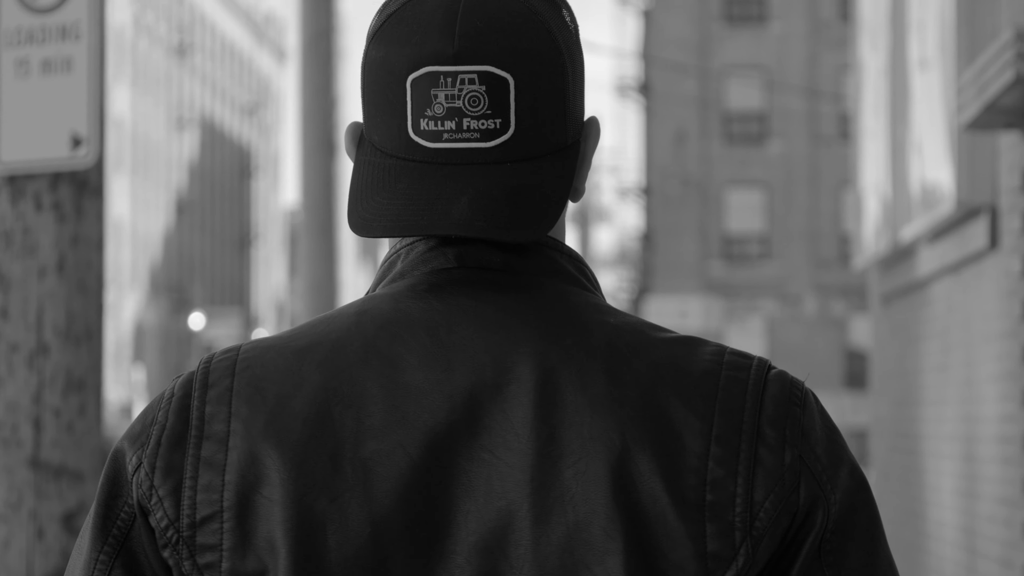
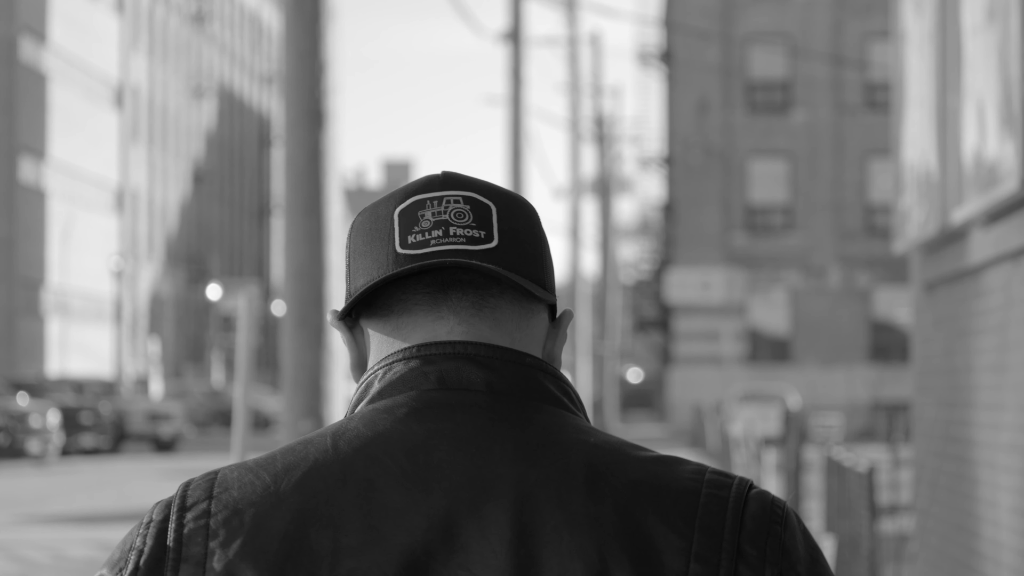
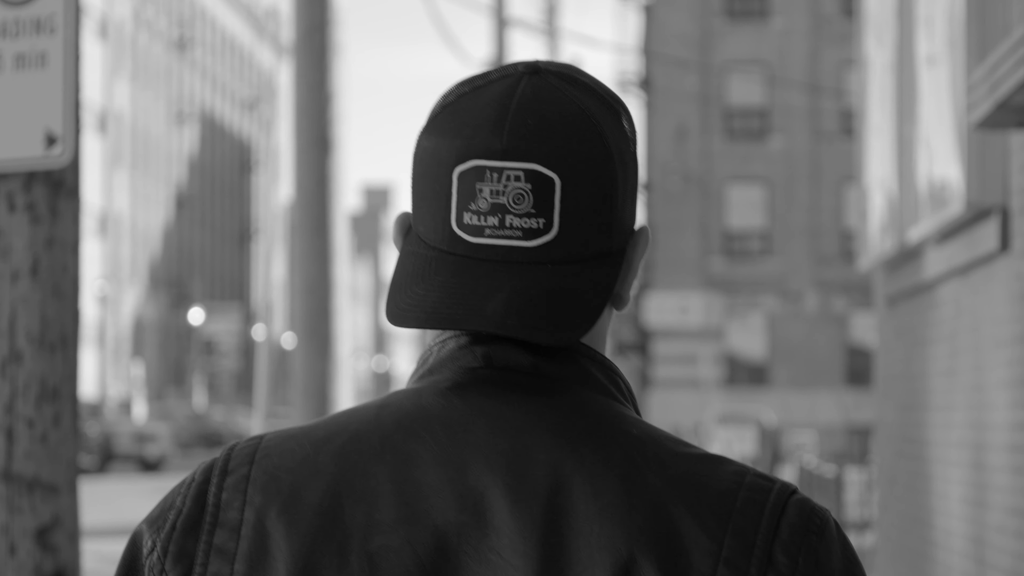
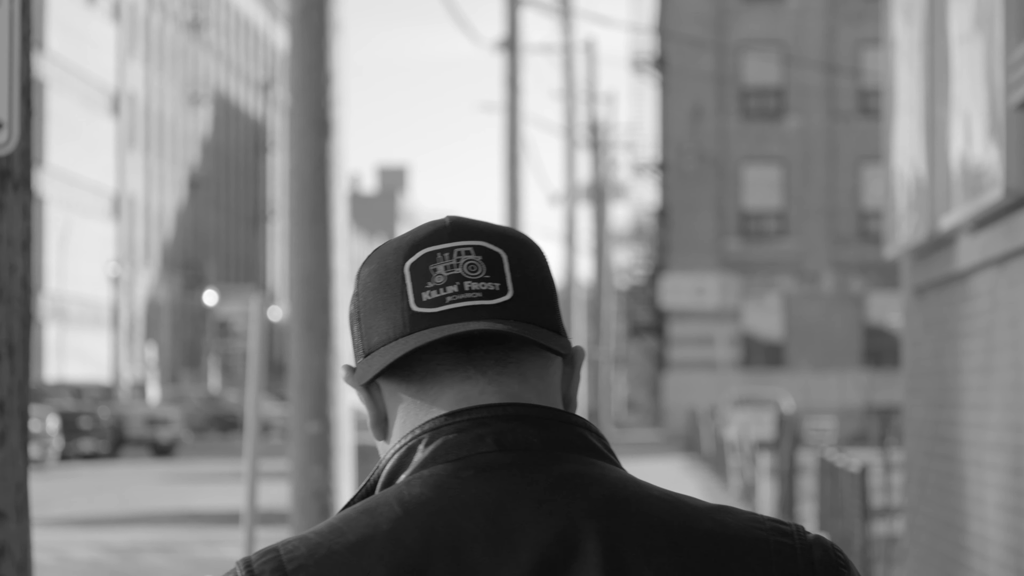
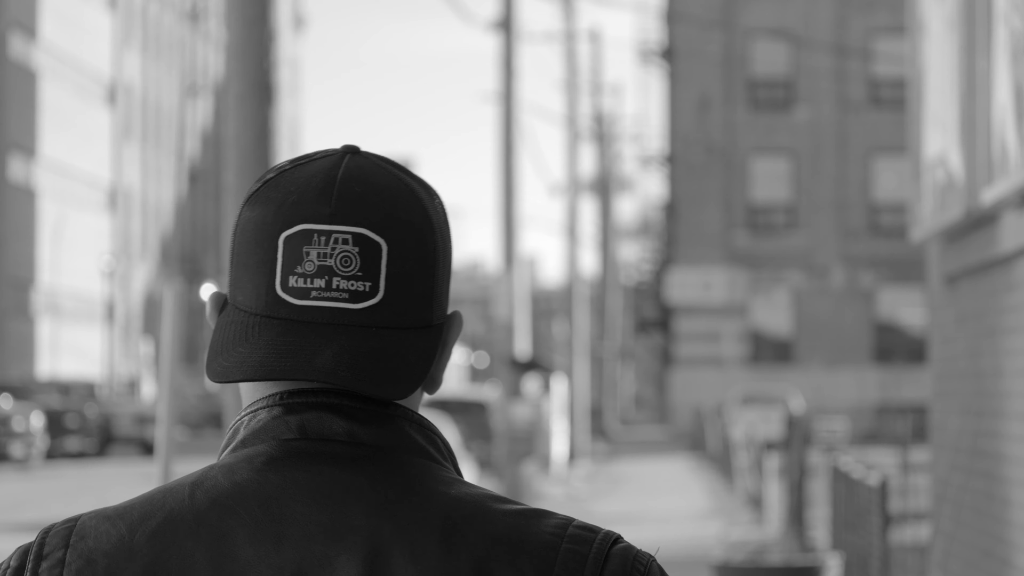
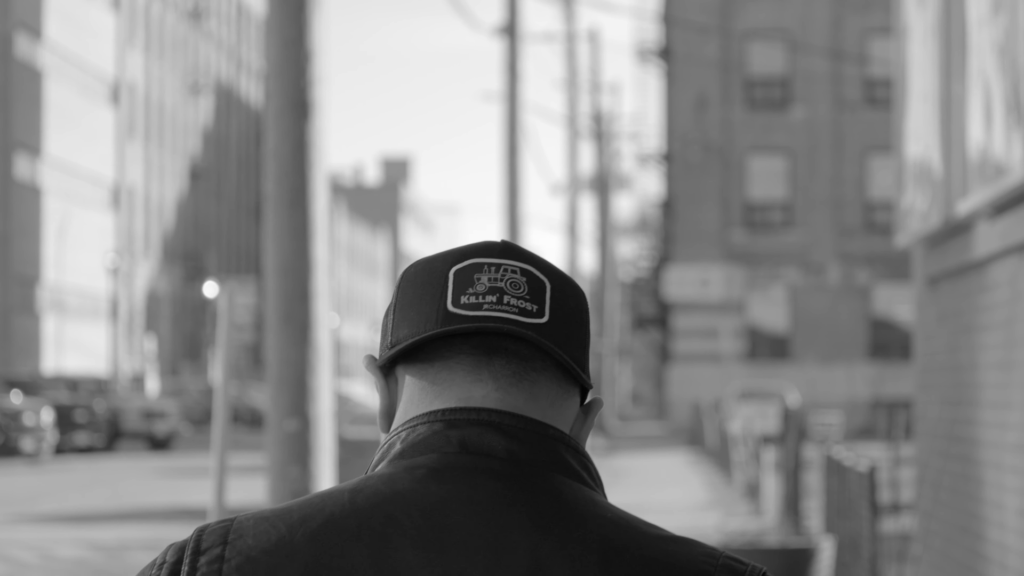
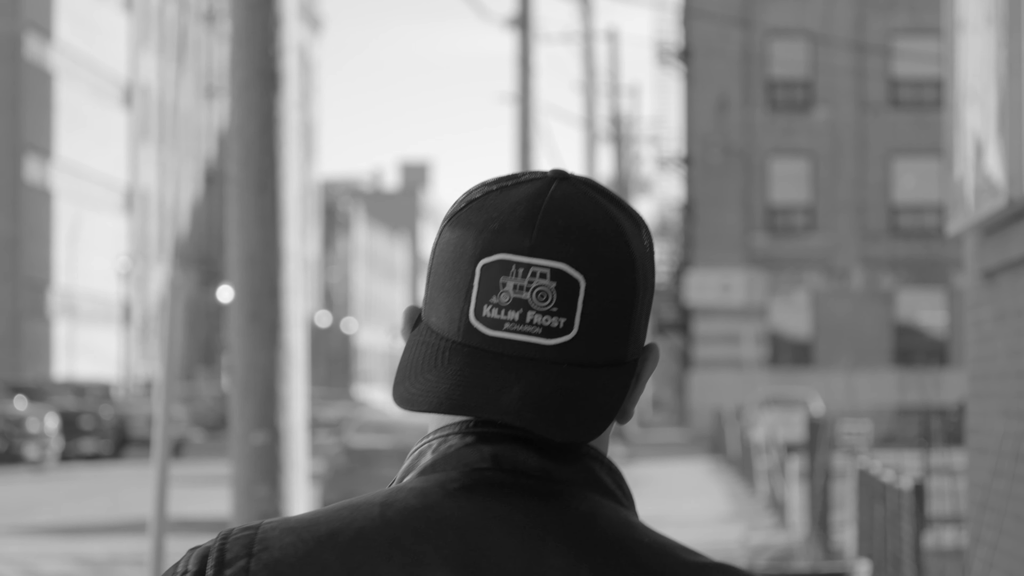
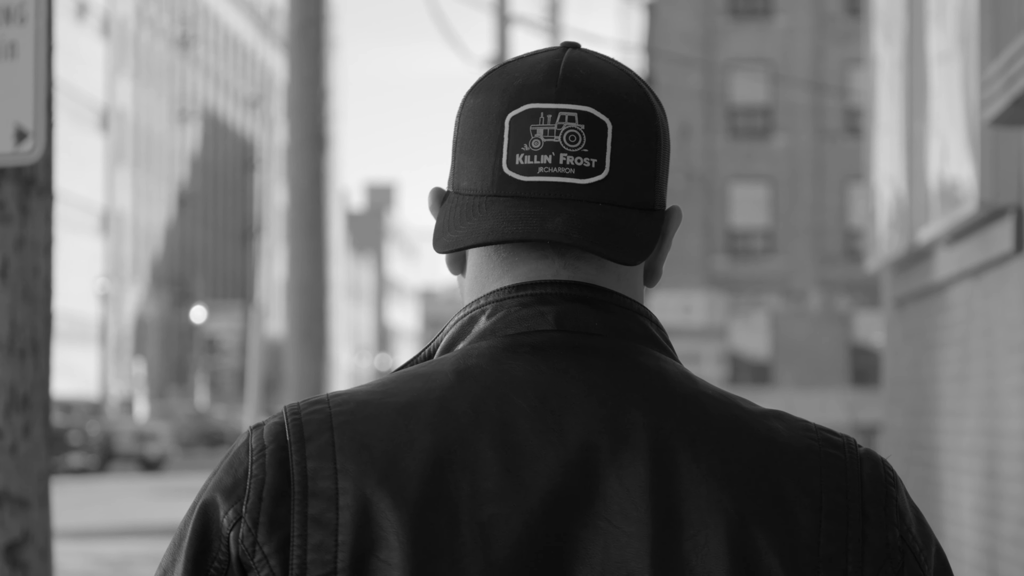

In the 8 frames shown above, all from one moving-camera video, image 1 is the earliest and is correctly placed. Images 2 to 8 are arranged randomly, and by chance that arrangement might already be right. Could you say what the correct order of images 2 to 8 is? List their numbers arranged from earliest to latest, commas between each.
3, 8, 4, 2, 6, 5, 7
